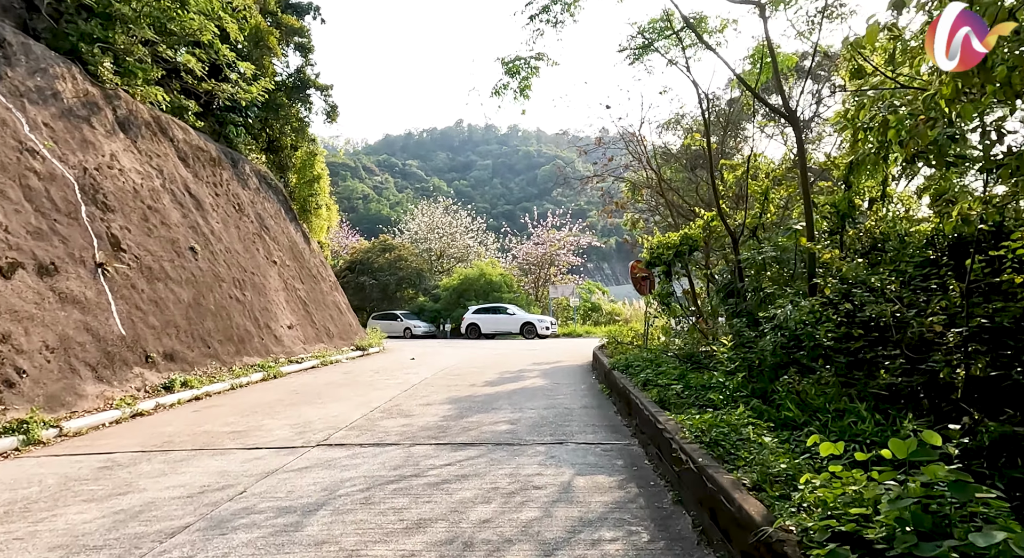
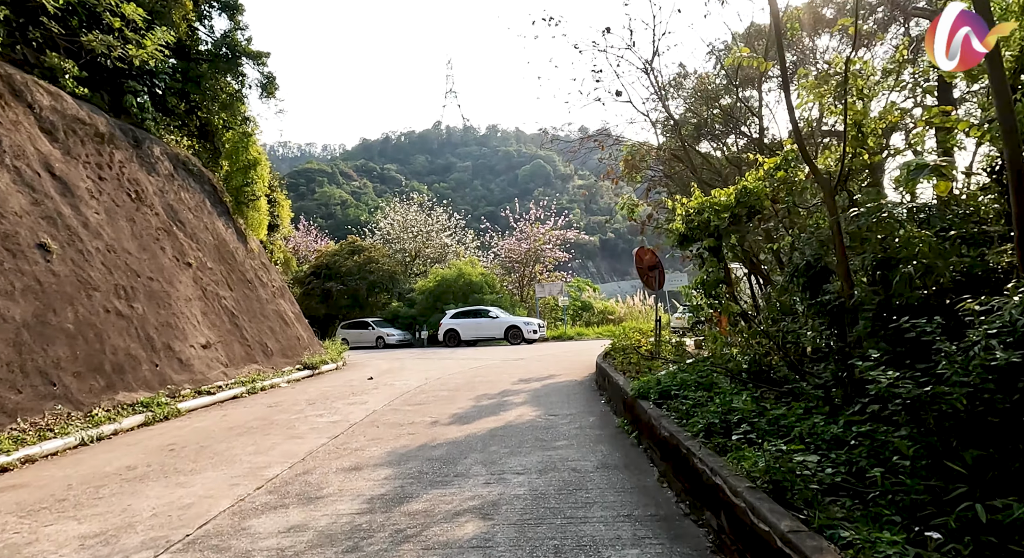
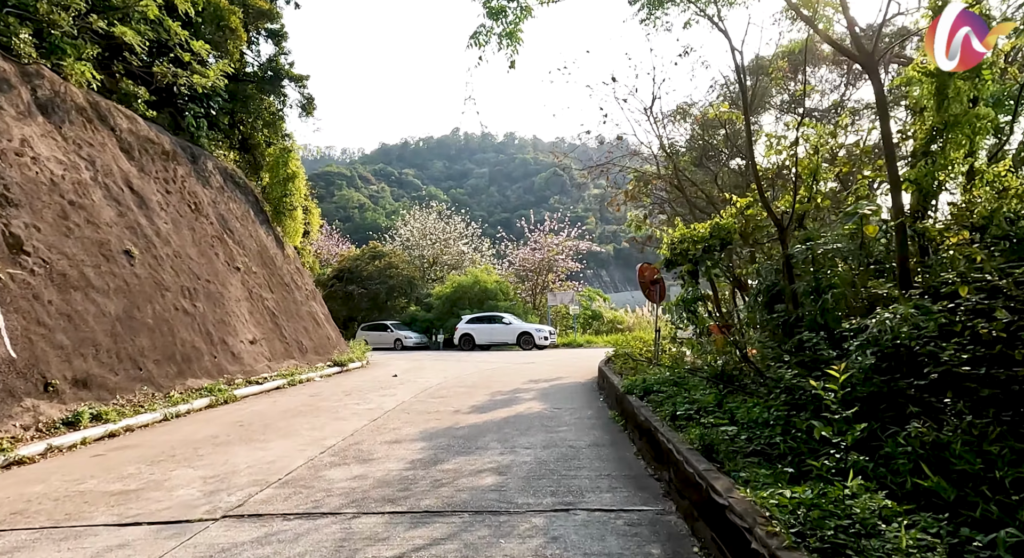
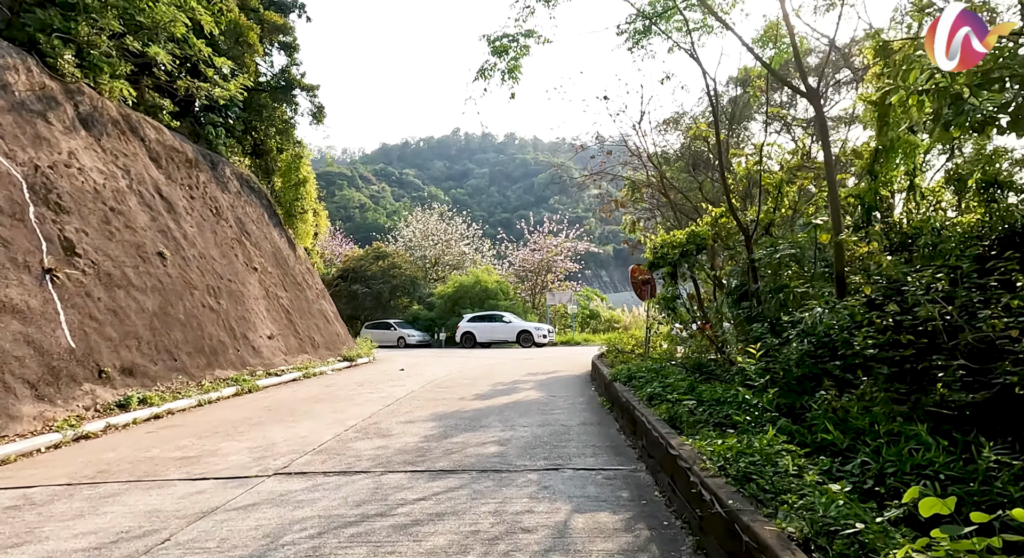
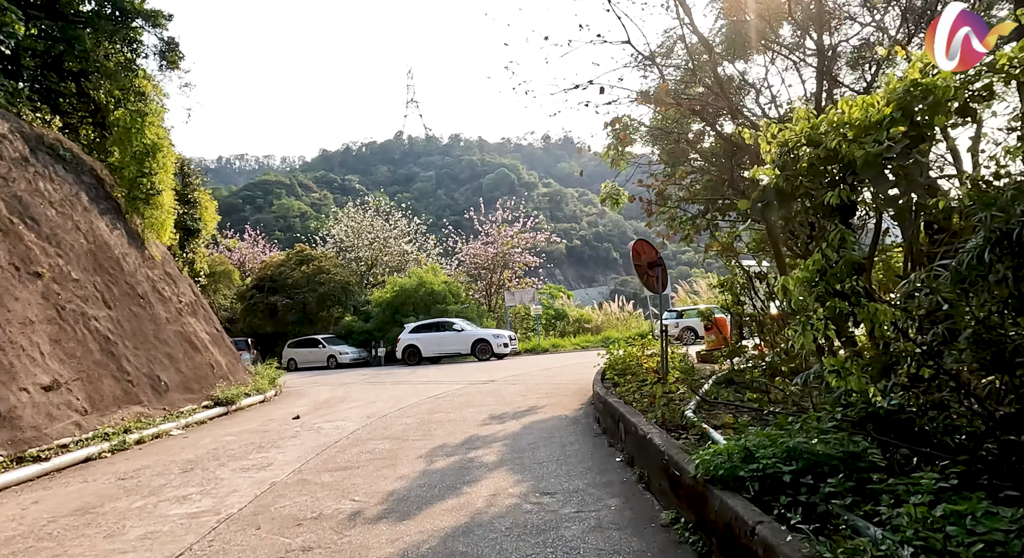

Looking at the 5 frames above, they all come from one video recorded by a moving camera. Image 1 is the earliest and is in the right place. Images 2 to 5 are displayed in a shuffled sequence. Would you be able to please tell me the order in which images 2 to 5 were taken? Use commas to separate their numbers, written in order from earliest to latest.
4, 3, 2, 5
